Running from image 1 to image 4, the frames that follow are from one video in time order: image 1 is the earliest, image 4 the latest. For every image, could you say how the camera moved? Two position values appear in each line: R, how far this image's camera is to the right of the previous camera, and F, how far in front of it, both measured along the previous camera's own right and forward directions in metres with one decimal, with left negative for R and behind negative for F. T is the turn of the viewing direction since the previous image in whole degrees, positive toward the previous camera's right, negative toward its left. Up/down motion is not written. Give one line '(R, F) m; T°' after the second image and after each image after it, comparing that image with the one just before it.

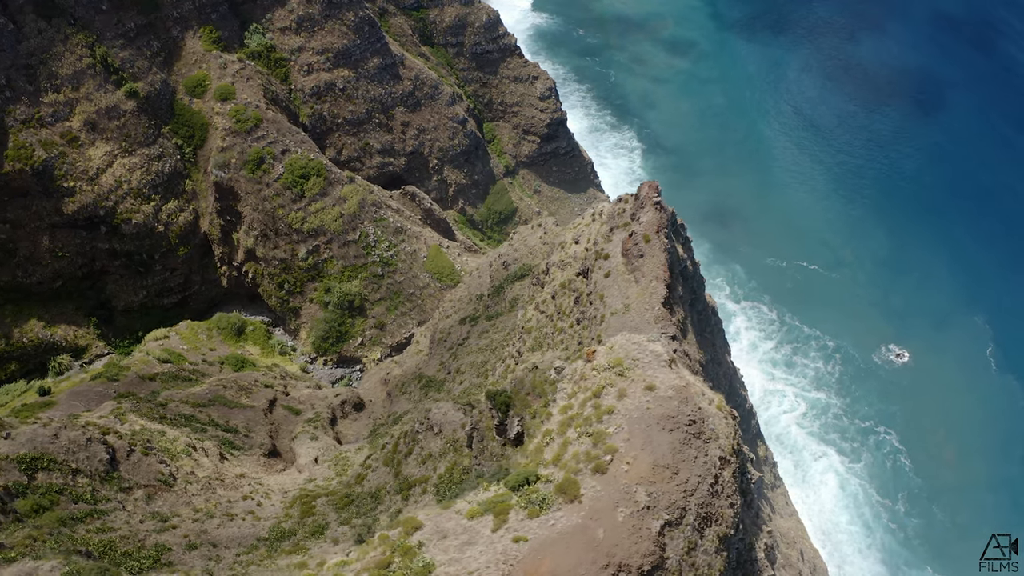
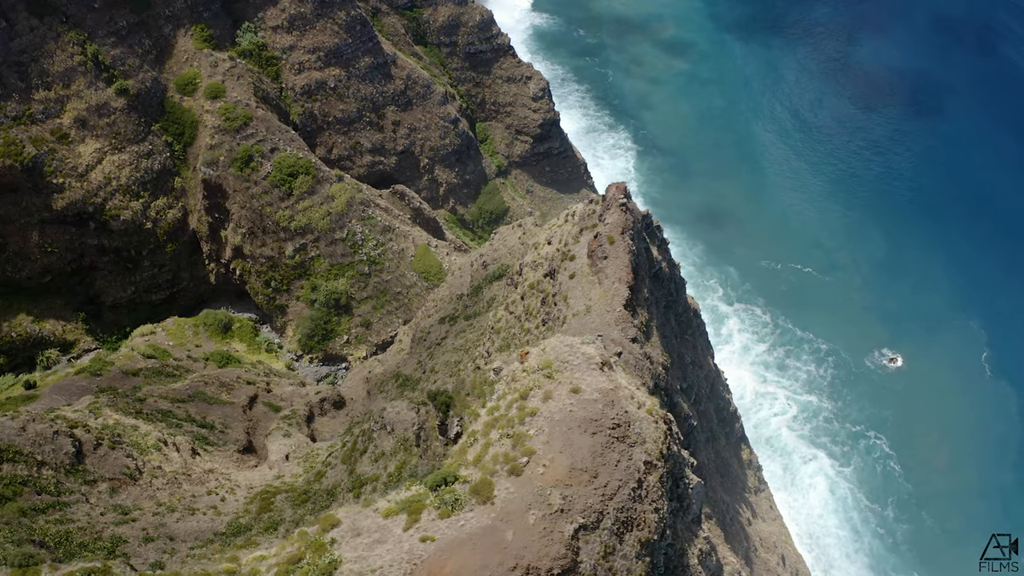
(+1.6, -0.2) m; 0°
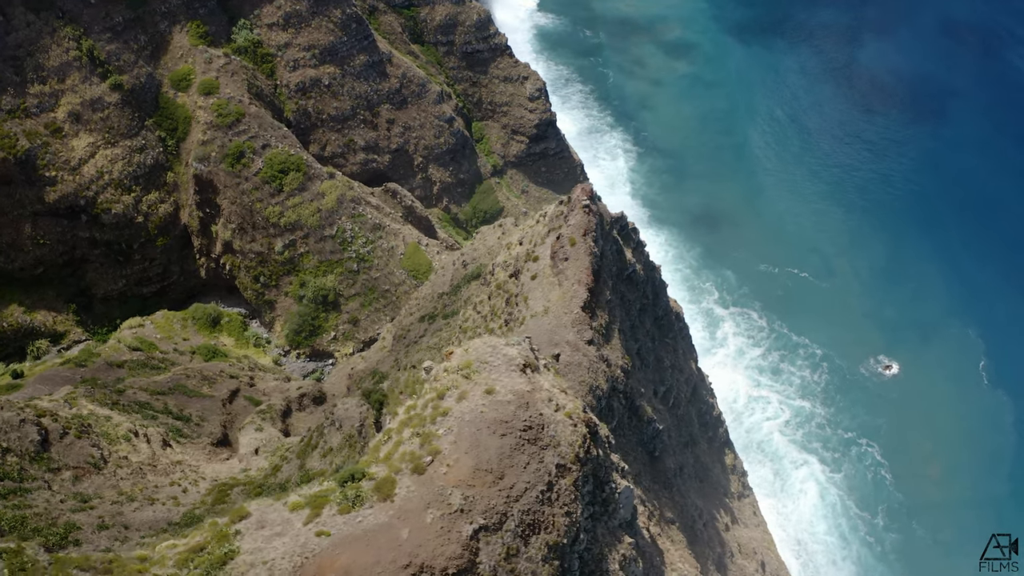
(+1.9, -0.2) m; -1°
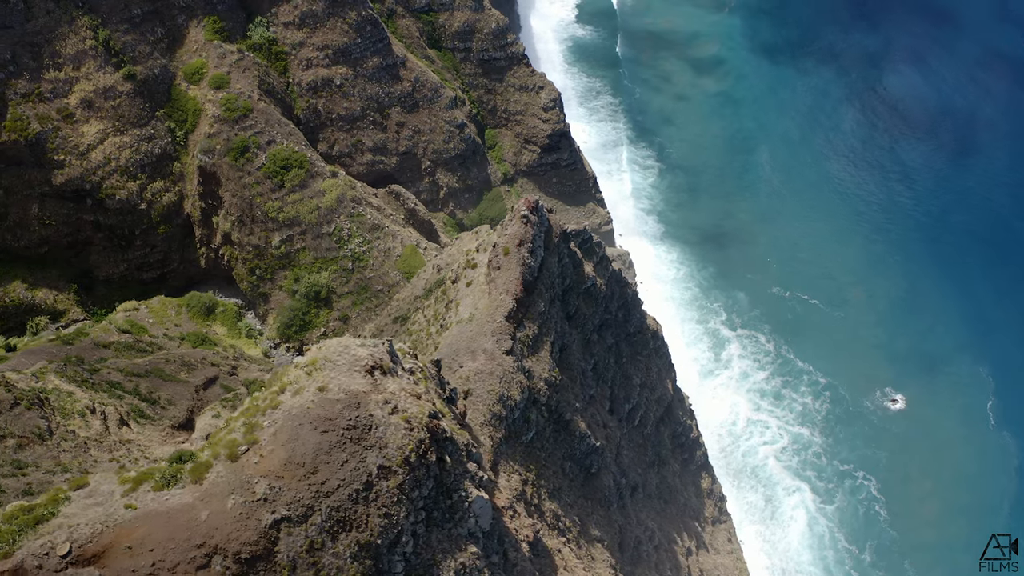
(+4.0, +0.2) m; -3°
